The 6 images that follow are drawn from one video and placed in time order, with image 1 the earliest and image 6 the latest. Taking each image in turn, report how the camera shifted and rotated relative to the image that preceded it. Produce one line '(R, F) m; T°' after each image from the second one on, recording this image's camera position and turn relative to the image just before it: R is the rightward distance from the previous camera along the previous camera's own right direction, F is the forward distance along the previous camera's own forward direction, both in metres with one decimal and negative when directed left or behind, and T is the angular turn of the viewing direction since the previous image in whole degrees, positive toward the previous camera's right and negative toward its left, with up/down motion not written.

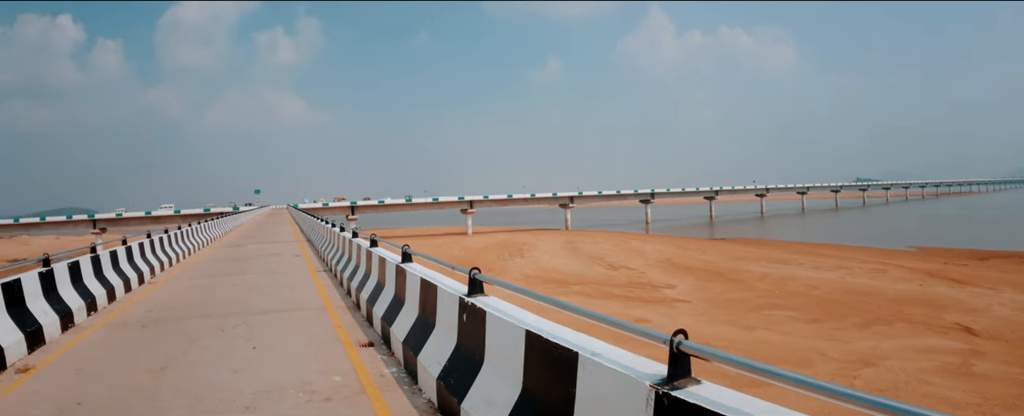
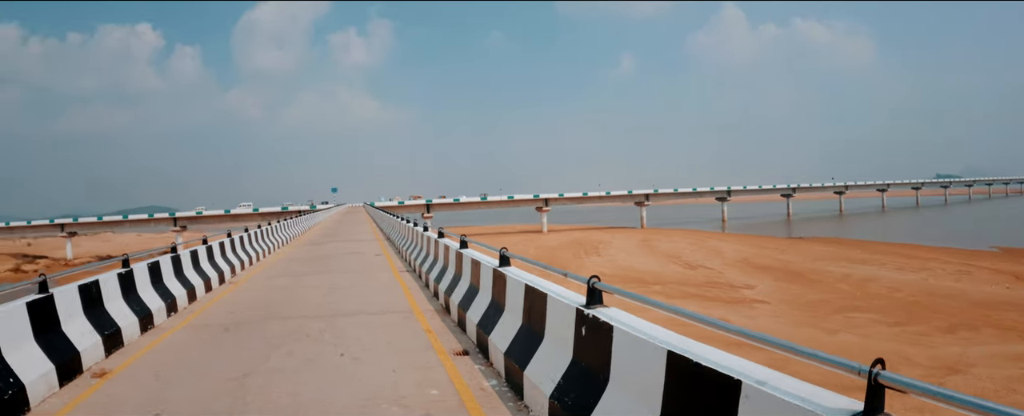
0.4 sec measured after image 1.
(-0.6, +1.0) m; -6°
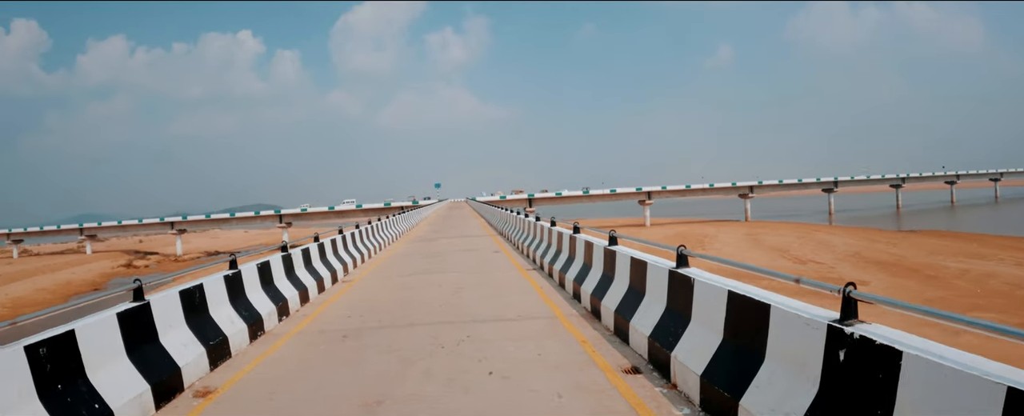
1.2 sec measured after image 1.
(-1.0, +1.4) m; -7°
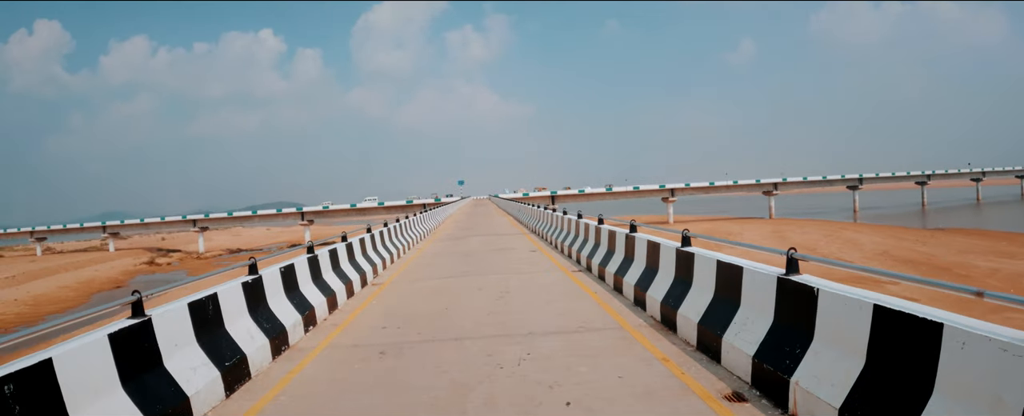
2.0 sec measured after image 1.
(-0.3, +0.6) m; -2°
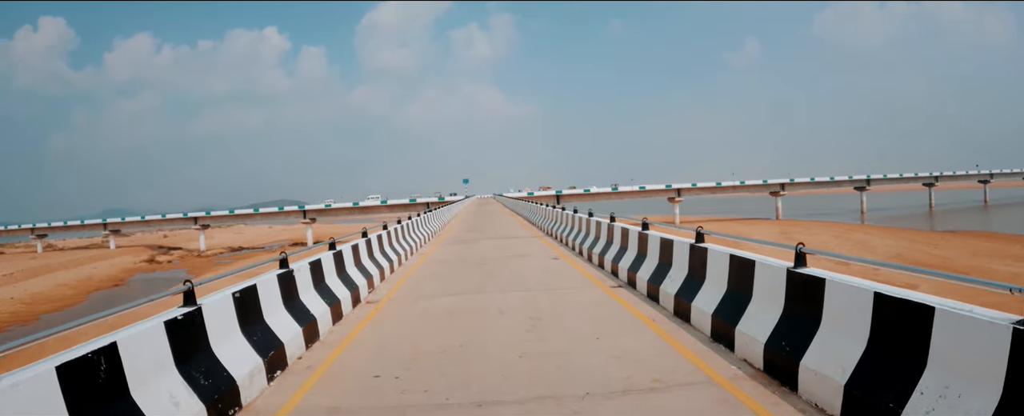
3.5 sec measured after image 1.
(-0.1, +0.5) m; 0°
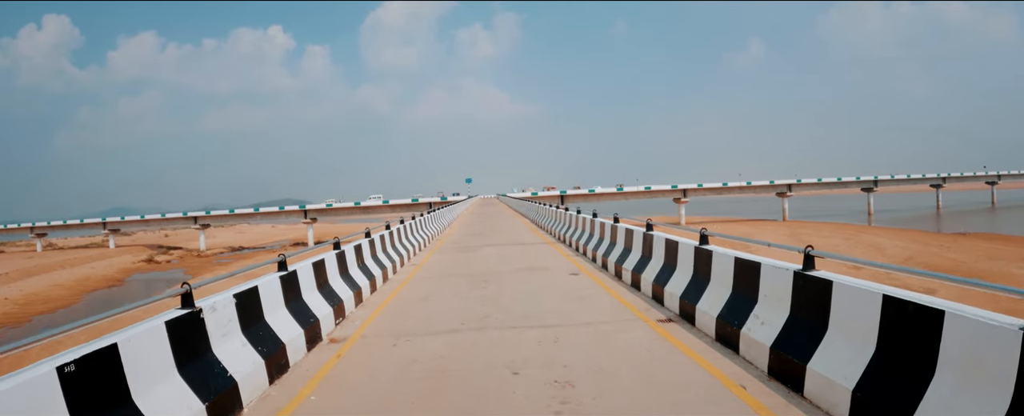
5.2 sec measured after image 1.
(0.0, +0.6) m; 0°
